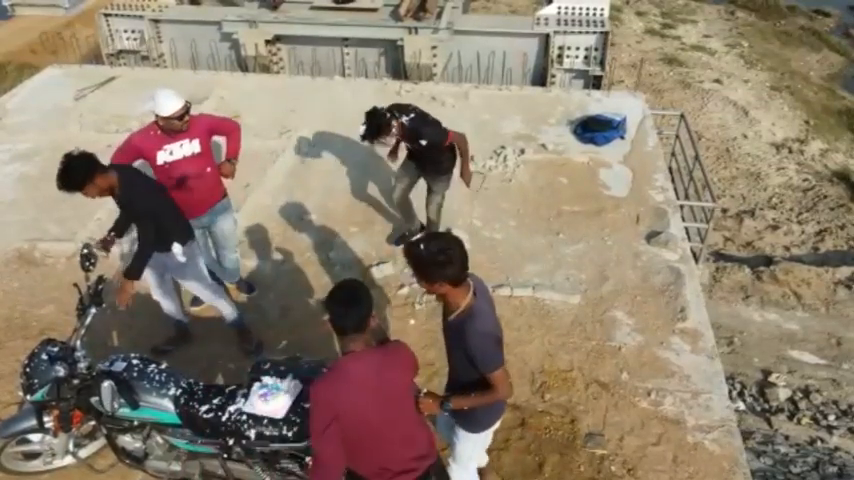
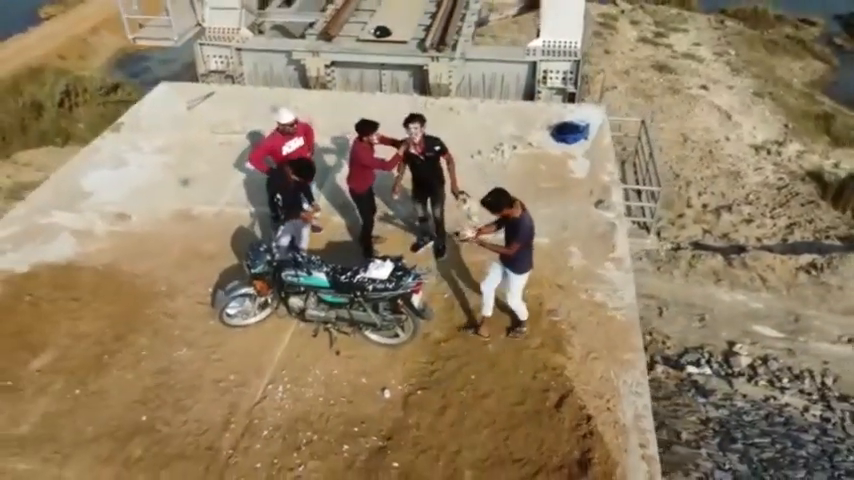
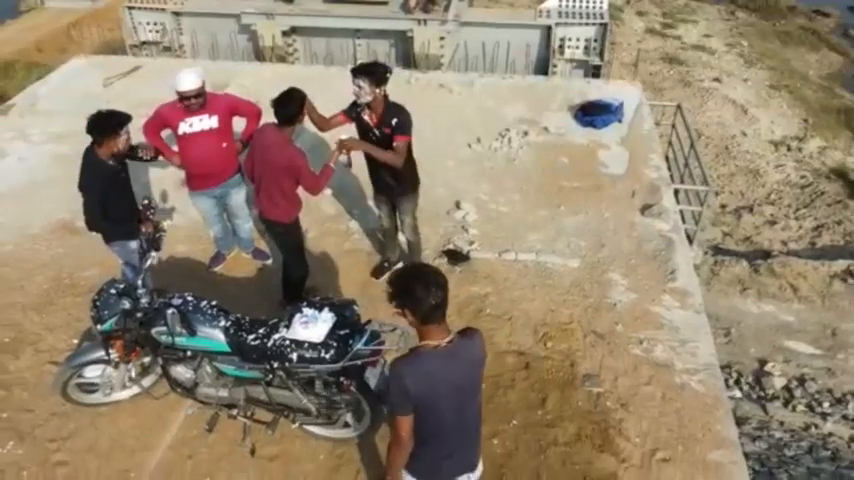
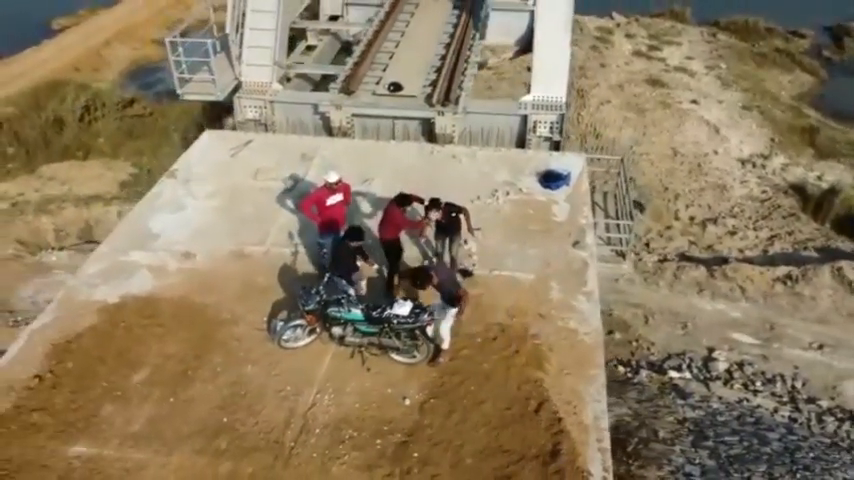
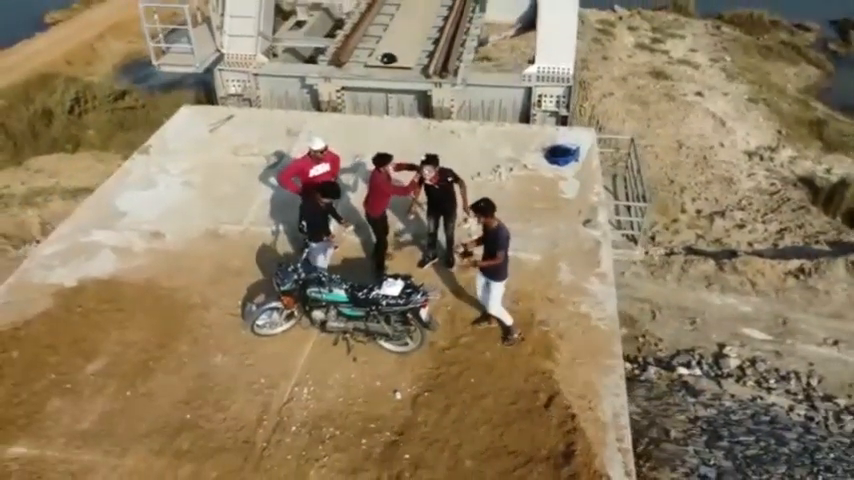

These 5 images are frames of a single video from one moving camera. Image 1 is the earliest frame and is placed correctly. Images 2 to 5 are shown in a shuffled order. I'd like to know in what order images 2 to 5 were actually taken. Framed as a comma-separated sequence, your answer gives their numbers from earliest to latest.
3, 2, 5, 4
